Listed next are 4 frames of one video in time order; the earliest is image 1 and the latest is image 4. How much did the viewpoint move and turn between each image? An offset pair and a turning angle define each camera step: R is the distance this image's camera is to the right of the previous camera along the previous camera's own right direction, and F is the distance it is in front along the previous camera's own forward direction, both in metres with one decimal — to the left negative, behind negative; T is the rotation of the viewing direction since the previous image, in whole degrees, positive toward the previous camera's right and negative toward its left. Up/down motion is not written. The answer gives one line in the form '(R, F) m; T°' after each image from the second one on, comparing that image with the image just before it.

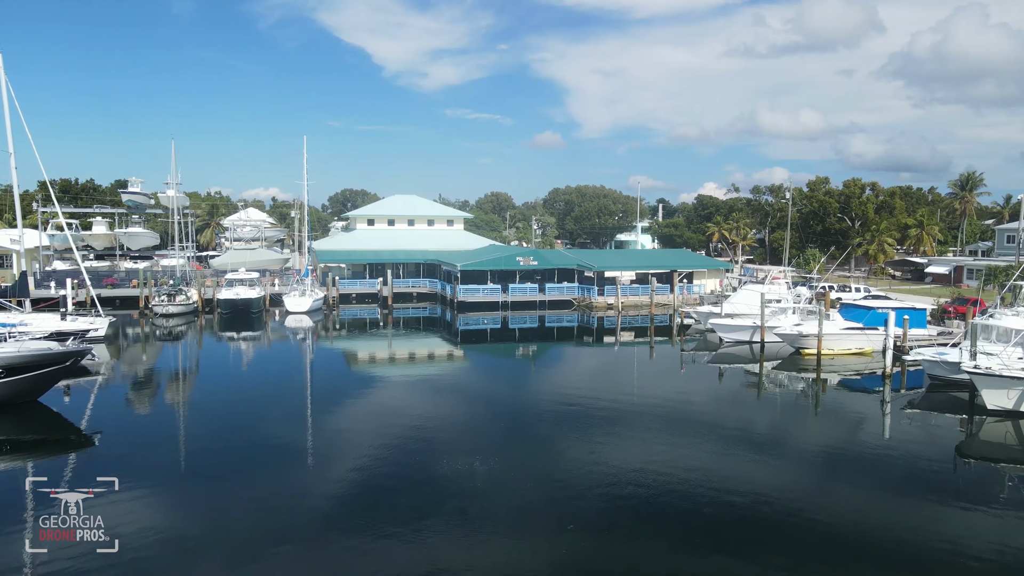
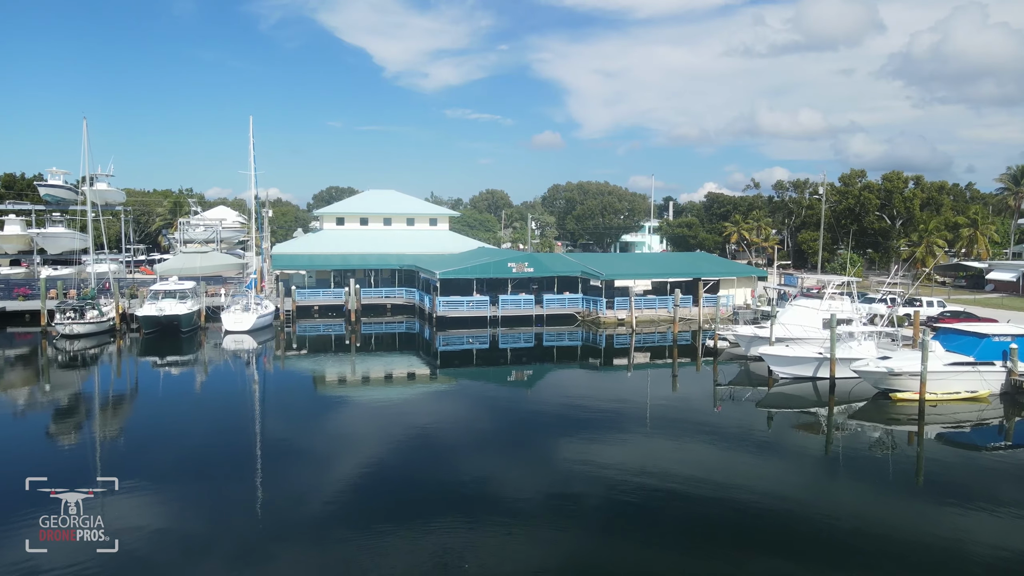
(+0.1, +1.5) m; 0°
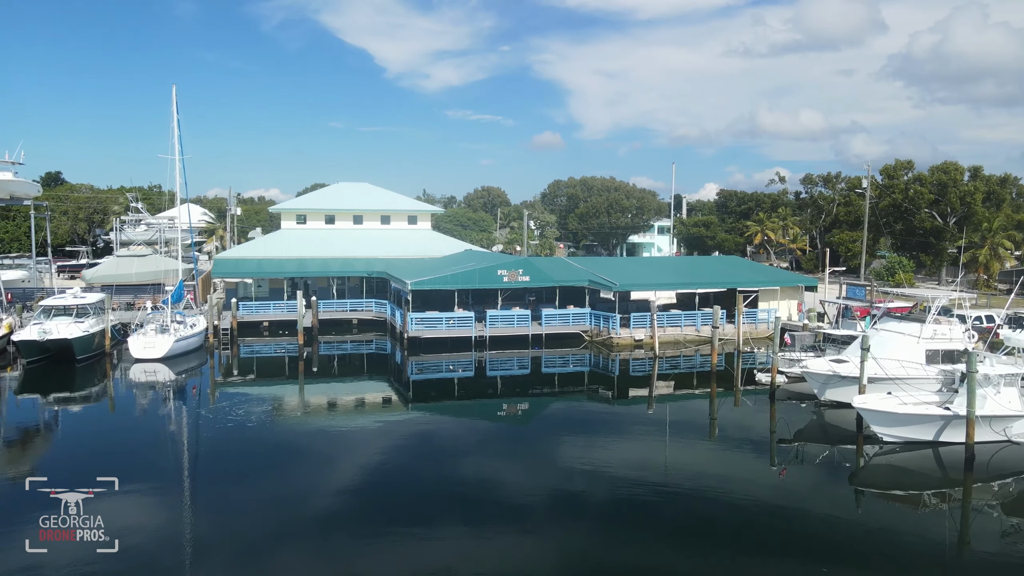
(+0.1, +1.5) m; 0°
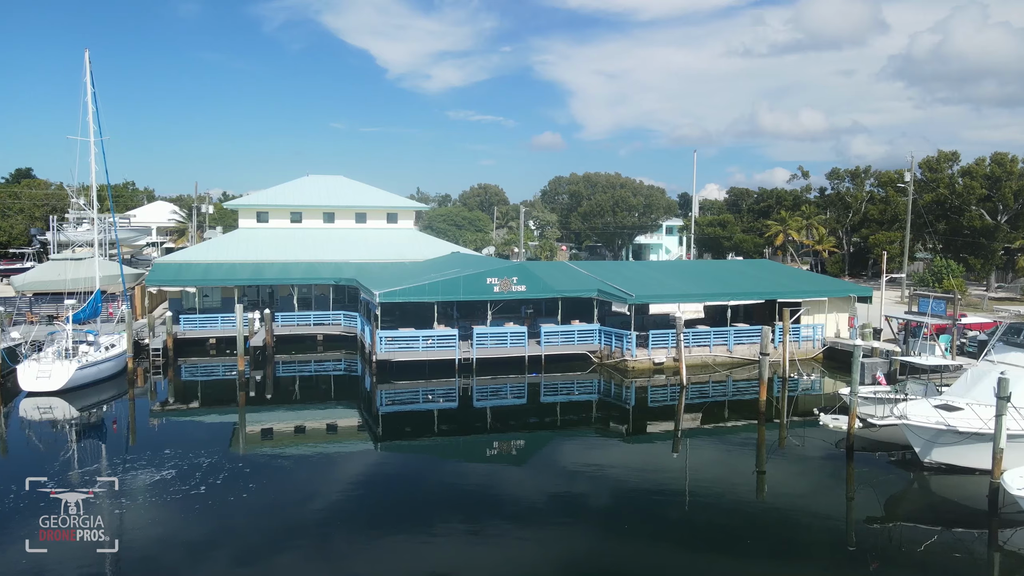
(+0.1, +1.1) m; 0°
